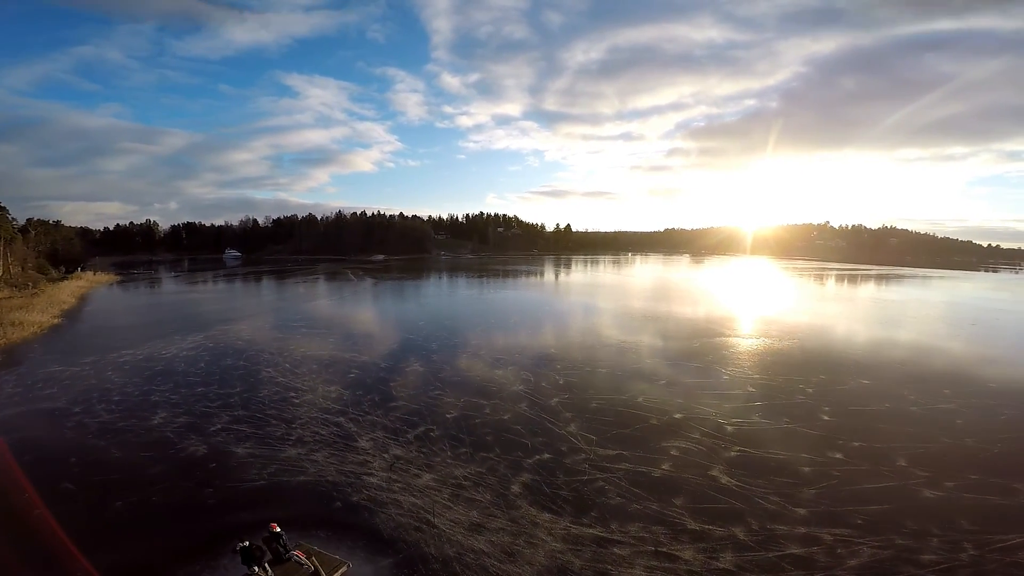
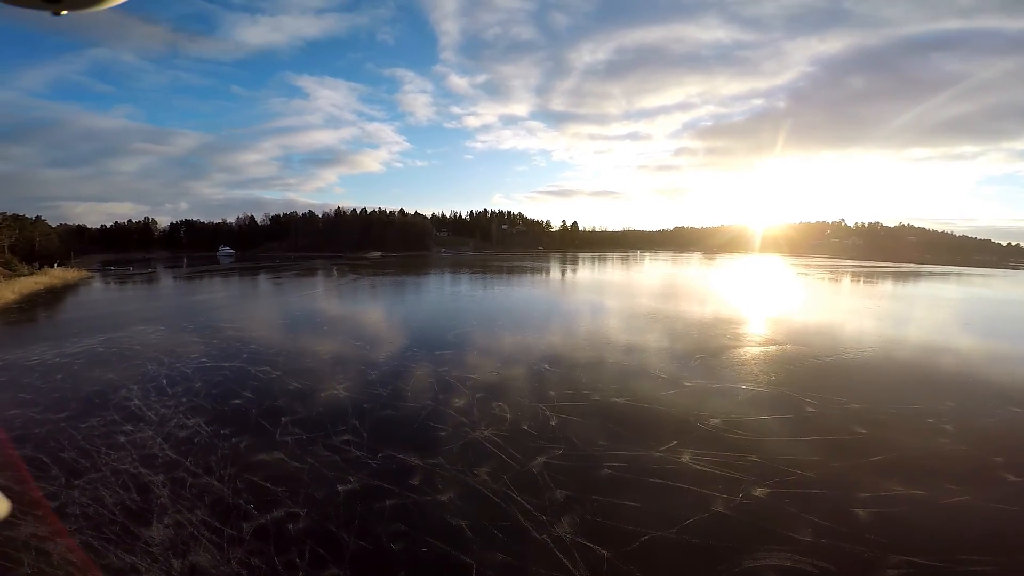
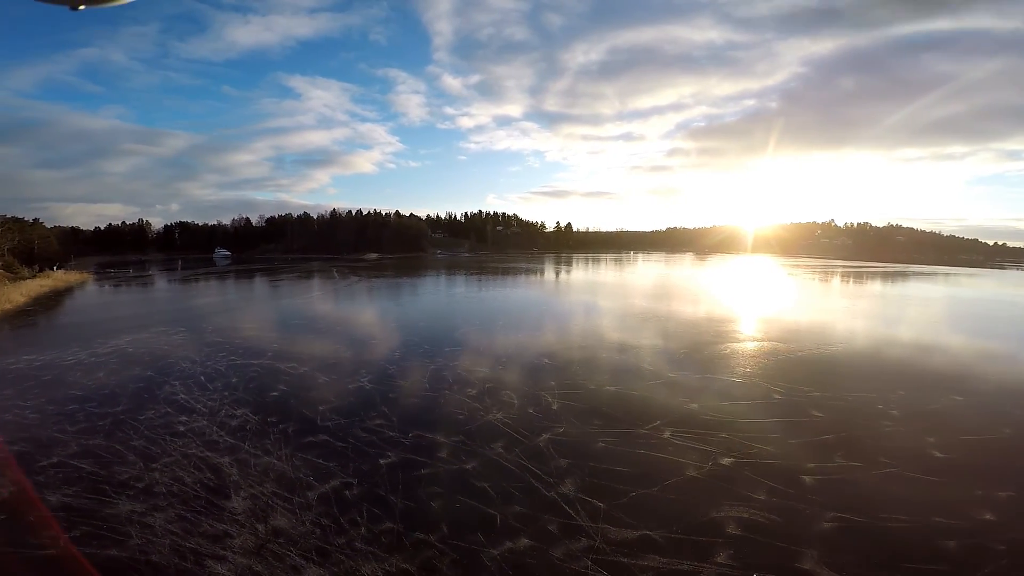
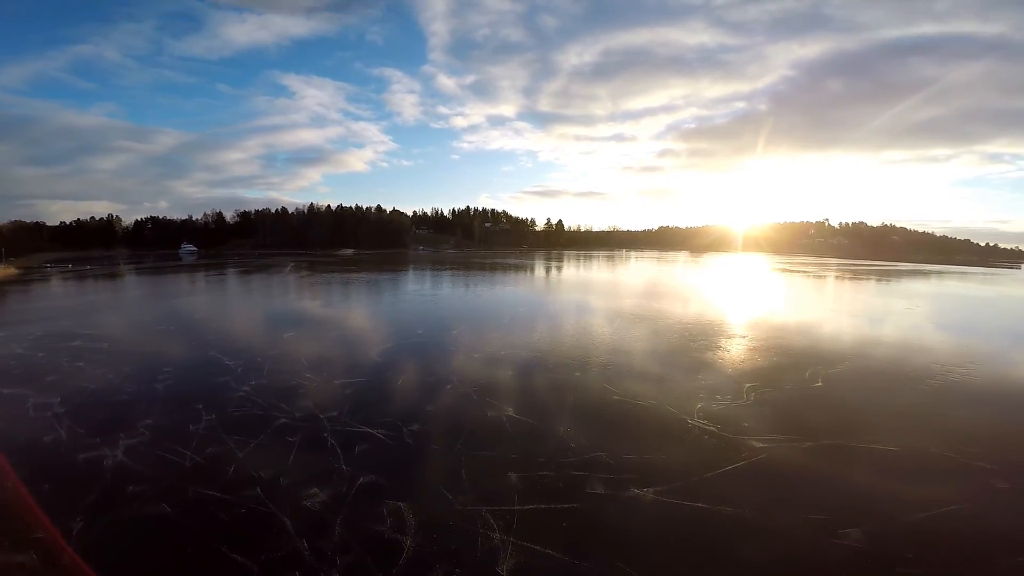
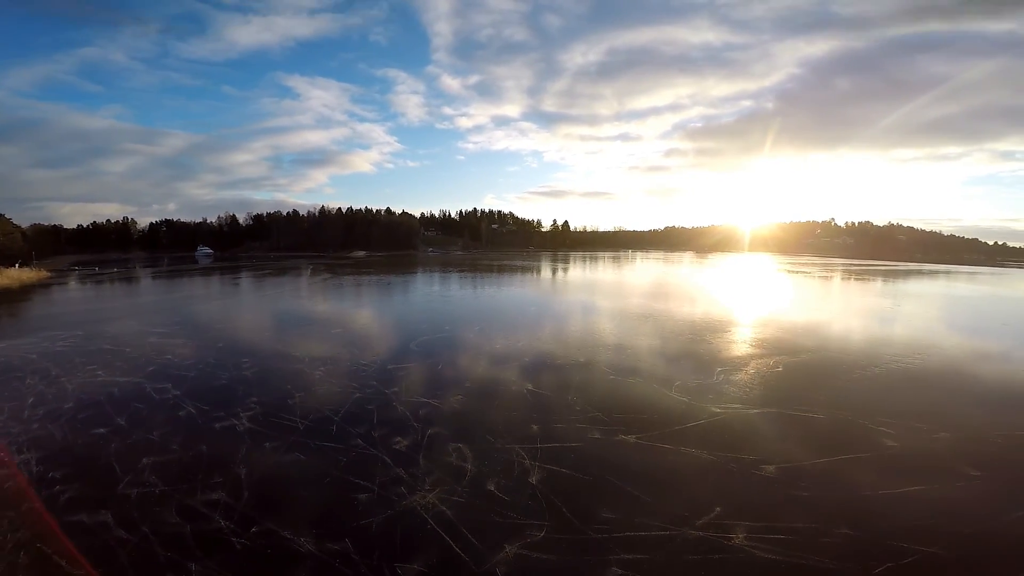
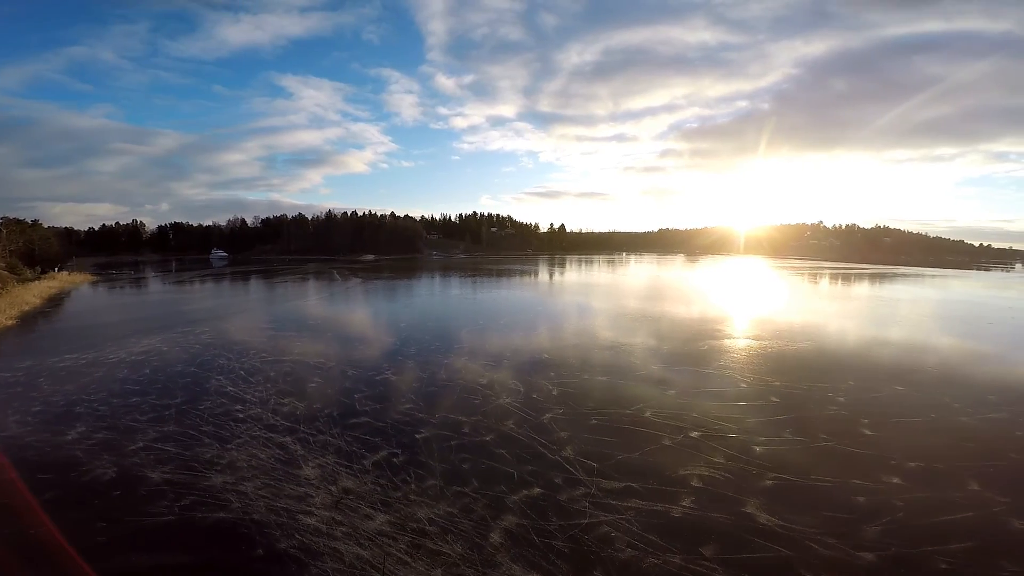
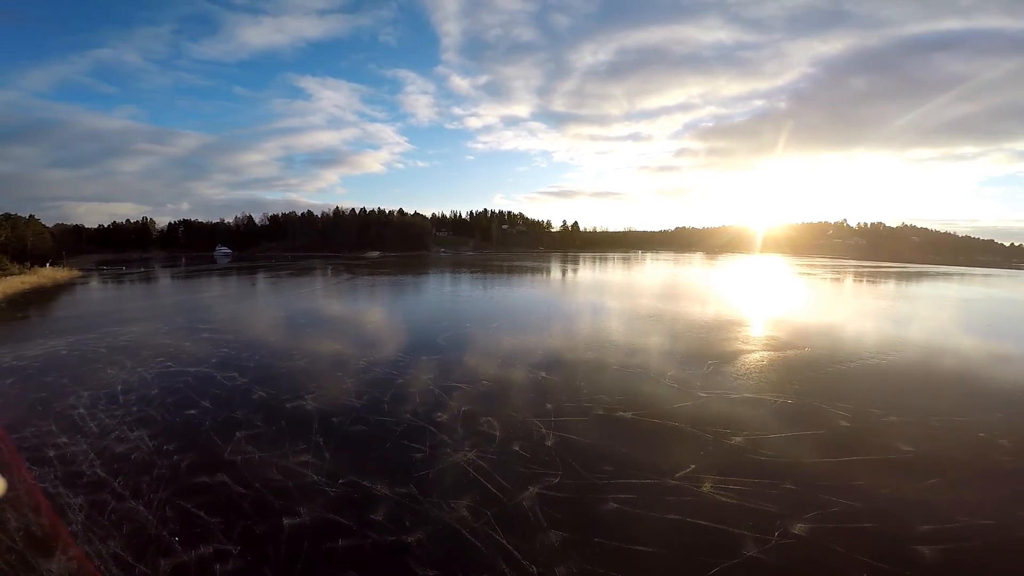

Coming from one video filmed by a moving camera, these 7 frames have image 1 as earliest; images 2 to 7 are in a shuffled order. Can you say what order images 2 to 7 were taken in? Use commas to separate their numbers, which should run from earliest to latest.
6, 3, 2, 7, 5, 4
